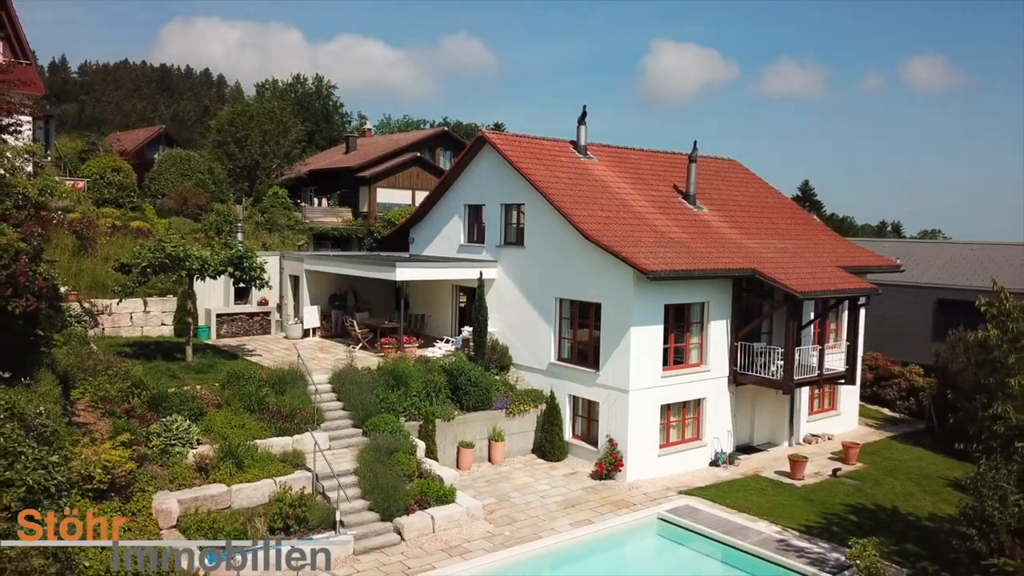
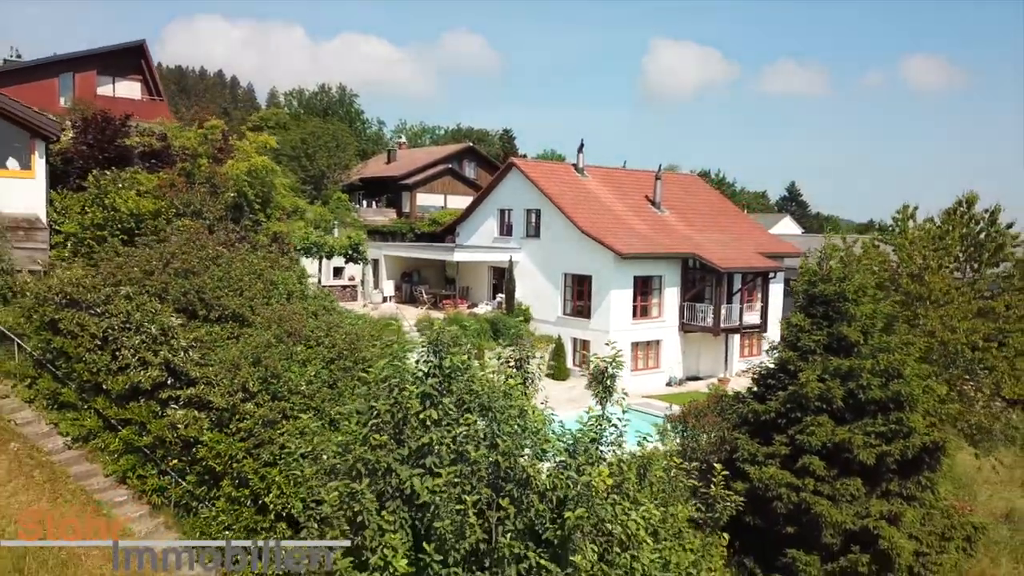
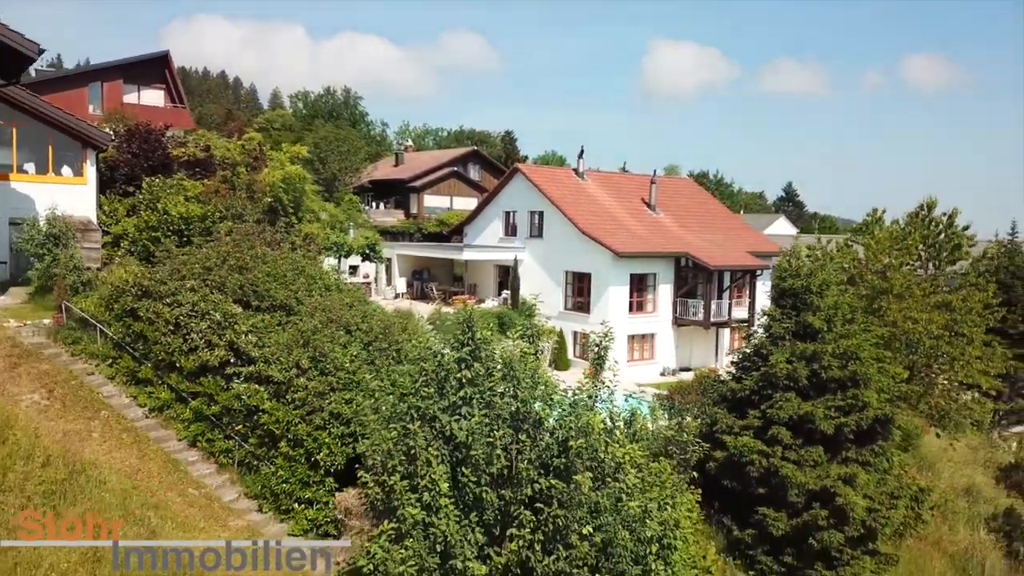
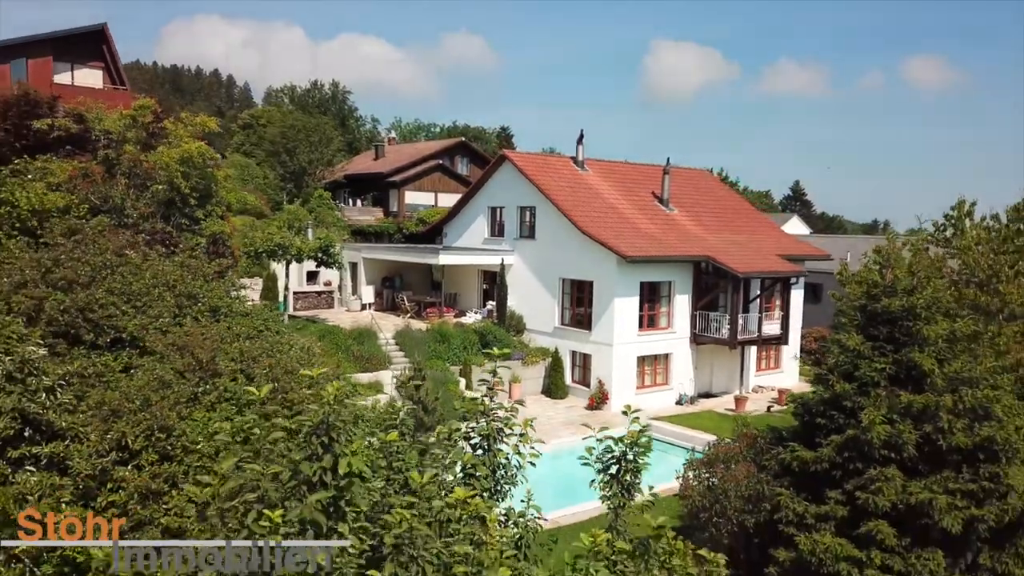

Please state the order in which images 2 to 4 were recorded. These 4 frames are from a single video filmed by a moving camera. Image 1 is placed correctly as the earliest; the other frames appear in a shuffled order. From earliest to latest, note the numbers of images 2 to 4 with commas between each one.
4, 2, 3
